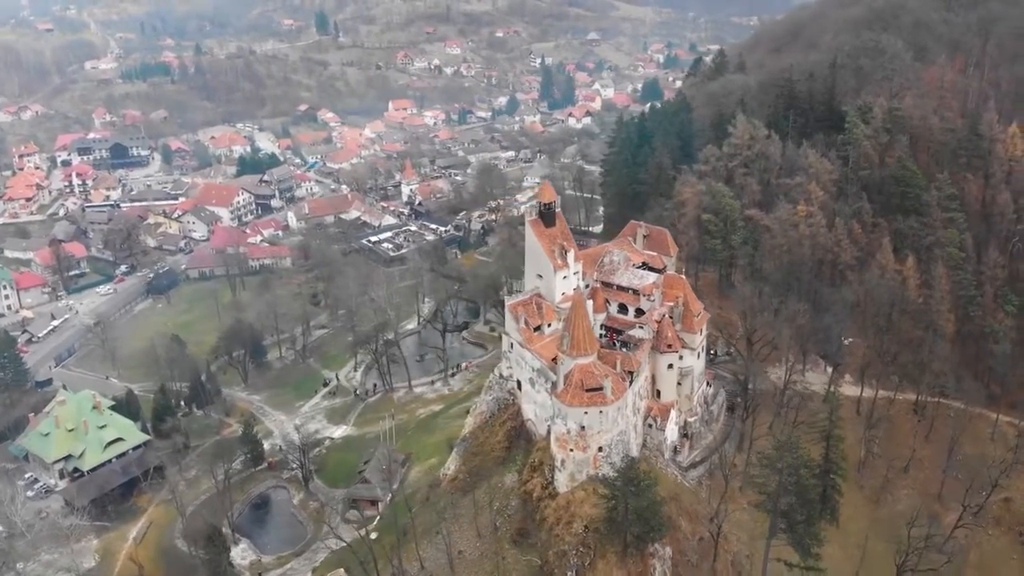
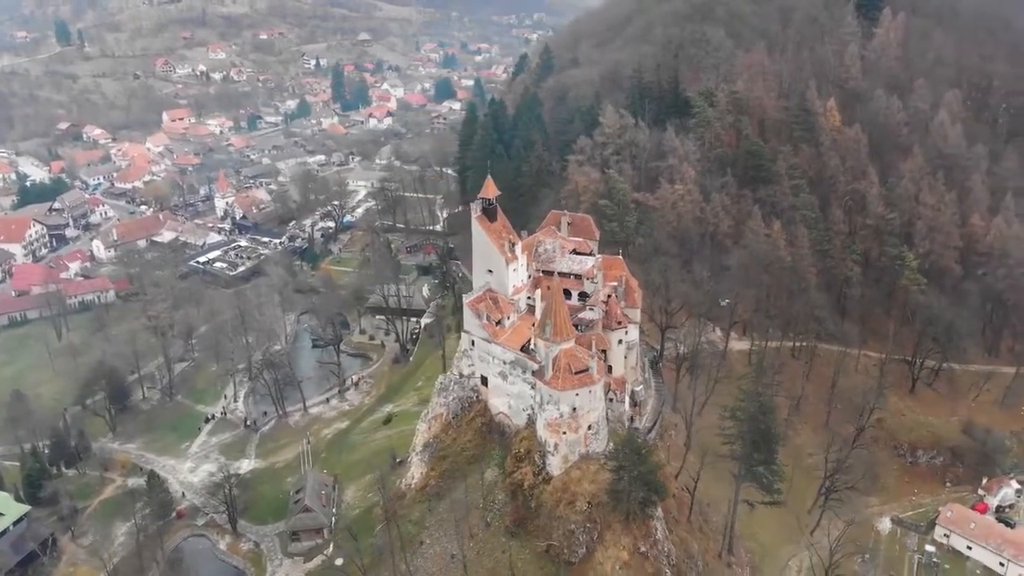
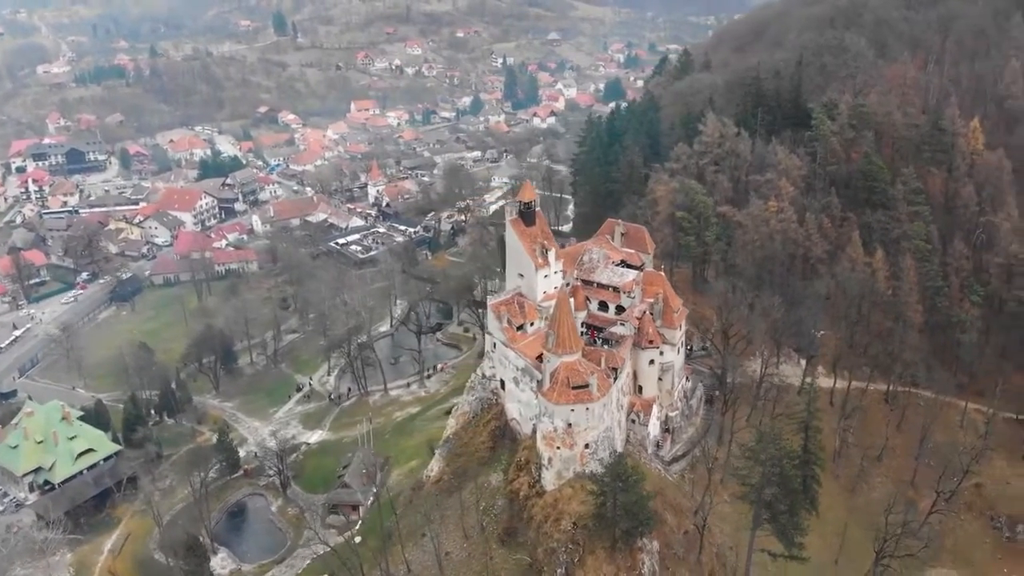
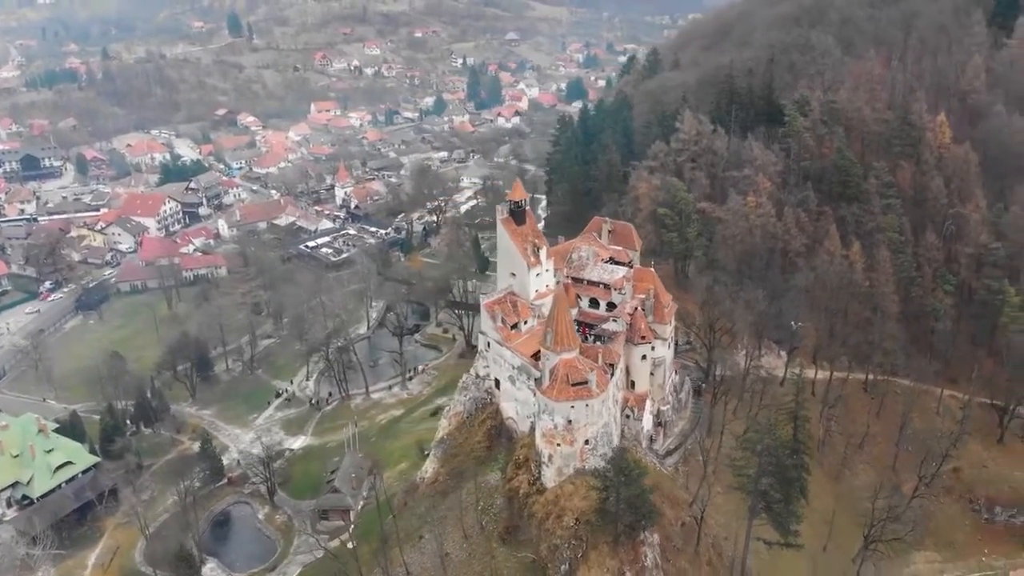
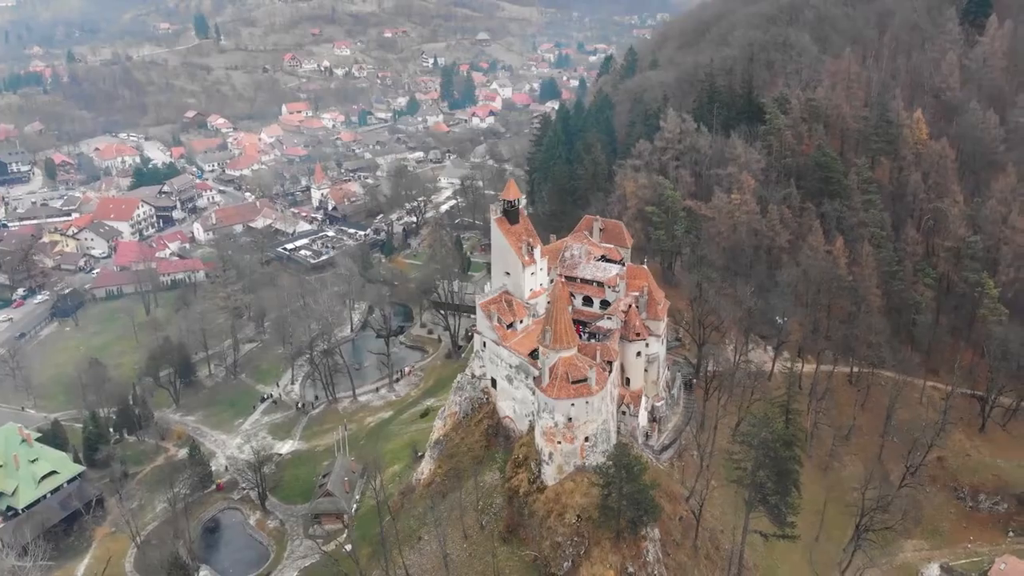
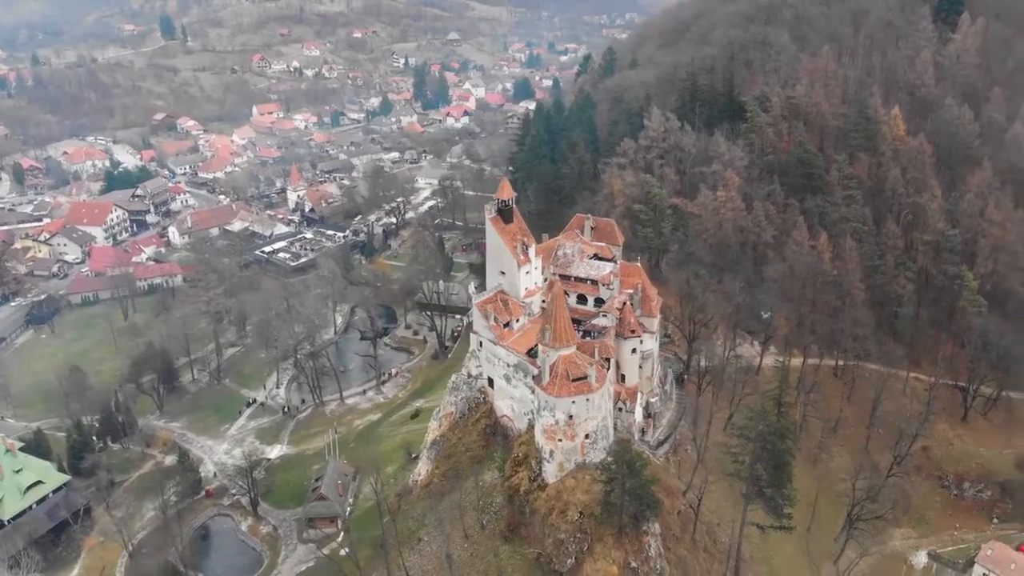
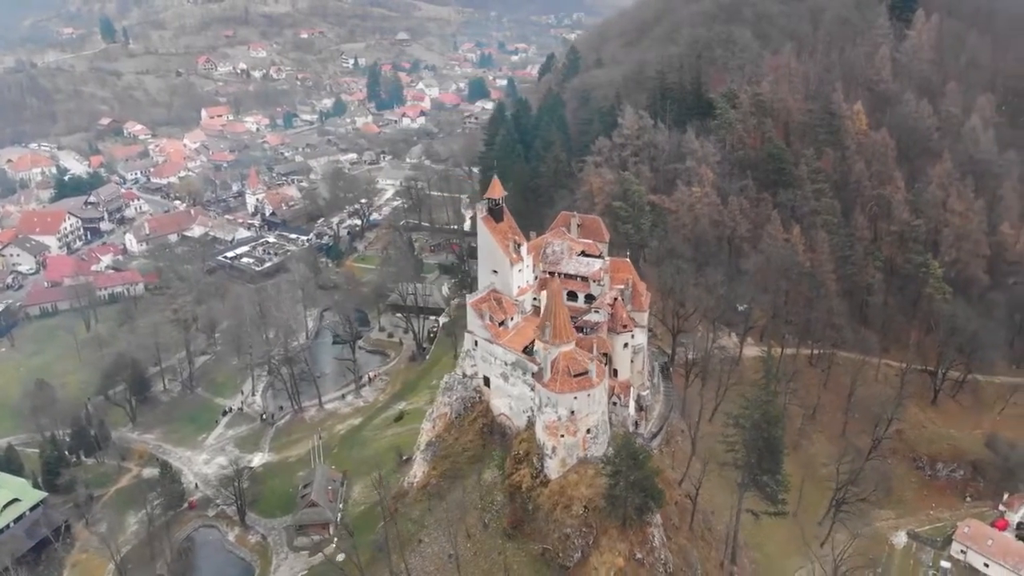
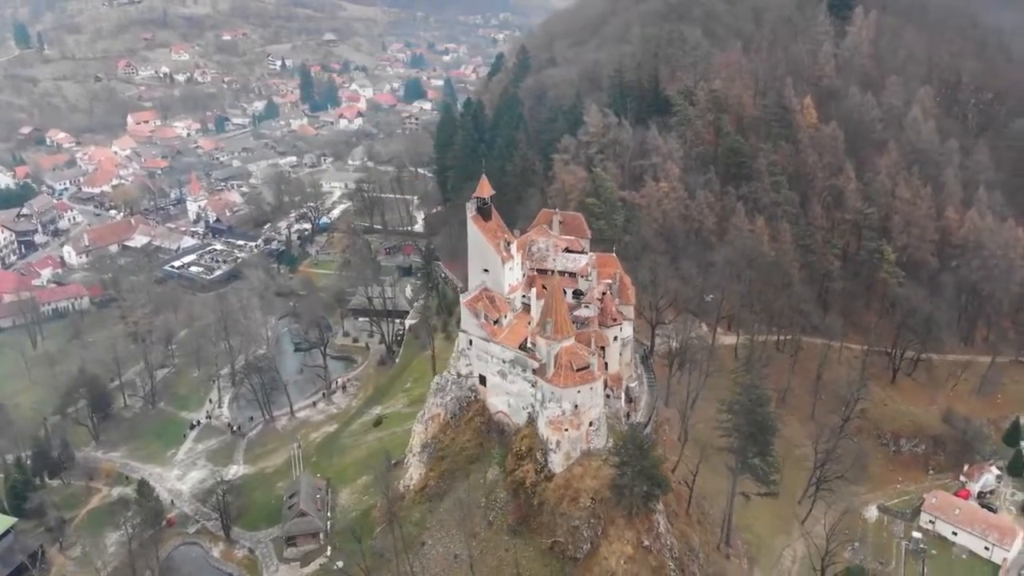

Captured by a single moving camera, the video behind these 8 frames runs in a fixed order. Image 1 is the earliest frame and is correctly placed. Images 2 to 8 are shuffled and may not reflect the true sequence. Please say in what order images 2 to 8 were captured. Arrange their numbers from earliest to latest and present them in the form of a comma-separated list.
3, 4, 5, 6, 7, 2, 8
